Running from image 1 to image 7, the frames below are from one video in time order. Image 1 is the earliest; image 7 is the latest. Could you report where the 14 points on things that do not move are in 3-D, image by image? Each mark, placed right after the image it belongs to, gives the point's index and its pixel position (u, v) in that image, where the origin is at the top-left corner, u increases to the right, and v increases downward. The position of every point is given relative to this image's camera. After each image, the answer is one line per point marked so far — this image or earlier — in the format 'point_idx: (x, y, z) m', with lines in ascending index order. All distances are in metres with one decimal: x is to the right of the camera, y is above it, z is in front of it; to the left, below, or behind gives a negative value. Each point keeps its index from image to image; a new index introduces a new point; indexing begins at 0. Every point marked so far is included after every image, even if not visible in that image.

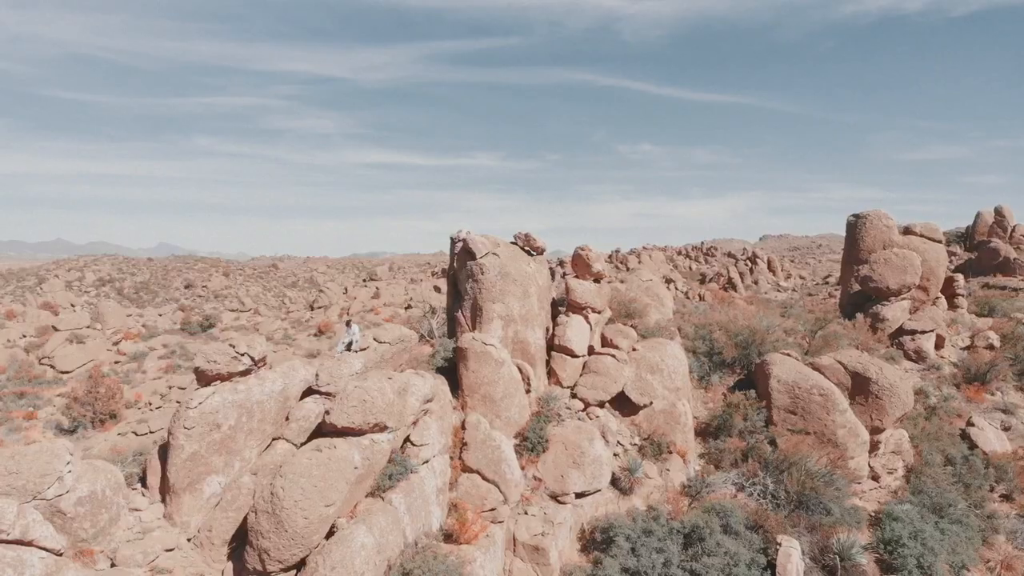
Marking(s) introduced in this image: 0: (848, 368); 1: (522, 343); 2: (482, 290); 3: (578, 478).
0: (+4.7, -1.1, +13.4) m
1: (+0.1, -0.7, +11.7) m
2: (-0.4, 0.0, +11.9) m
3: (+0.7, -2.0, +10.1) m
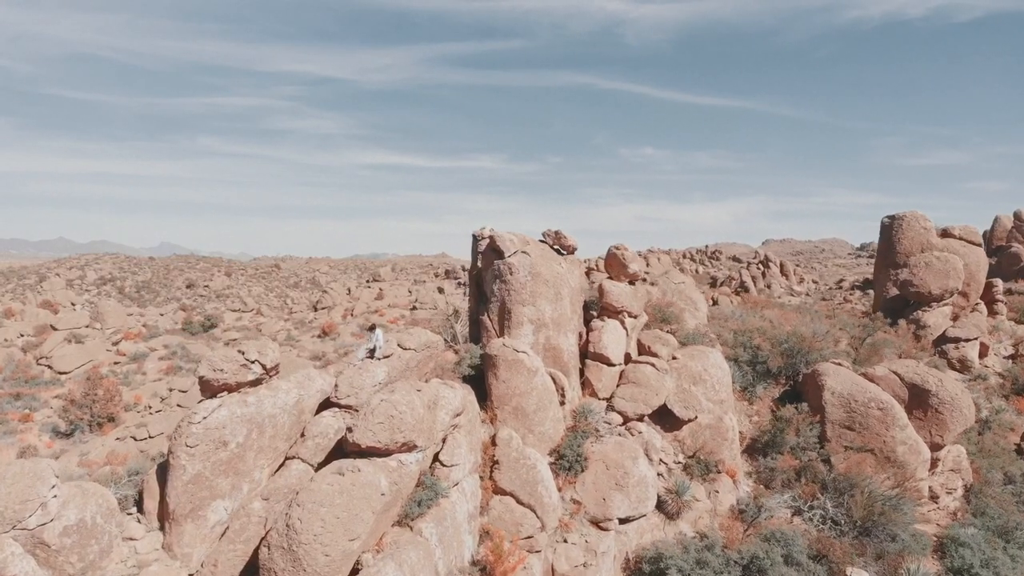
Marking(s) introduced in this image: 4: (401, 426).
0: (+5.1, -1.2, +12.4) m
1: (+0.5, -0.7, +10.8) m
2: (0.0, 0.0, +10.9) m
3: (+1.1, -2.0, +9.1) m
4: (-0.8, -1.0, +7.0) m
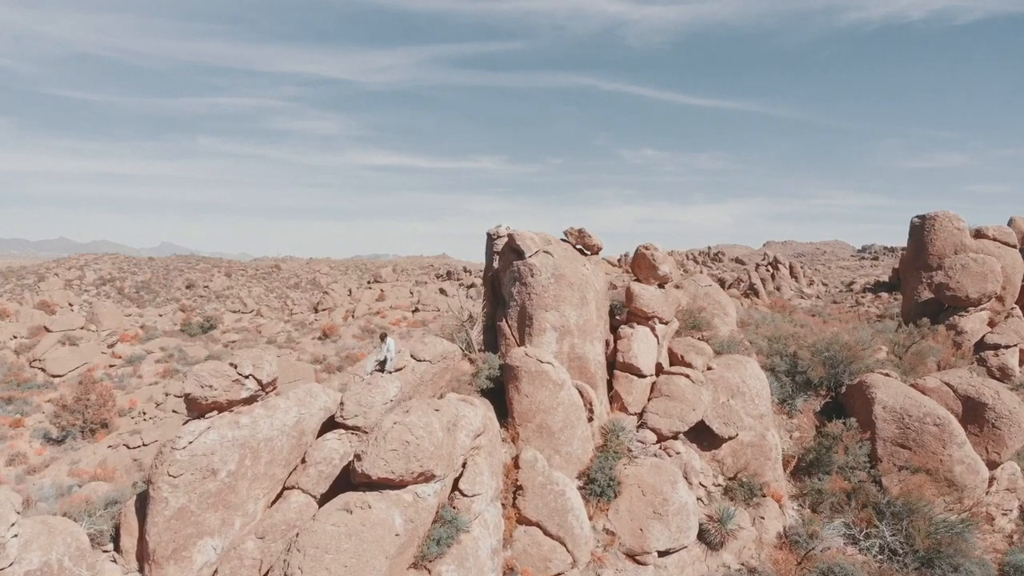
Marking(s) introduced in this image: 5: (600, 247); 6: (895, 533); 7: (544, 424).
0: (+5.3, -1.2, +11.4) m
1: (+0.7, -0.7, +9.8) m
2: (+0.2, -0.1, +10.0) m
3: (+1.3, -2.1, +8.1) m
4: (-0.6, -1.1, +6.1) m
5: (+1.0, +0.5, +11.2) m
6: (+3.7, -2.4, +9.3) m
7: (+0.3, -1.2, +8.7) m
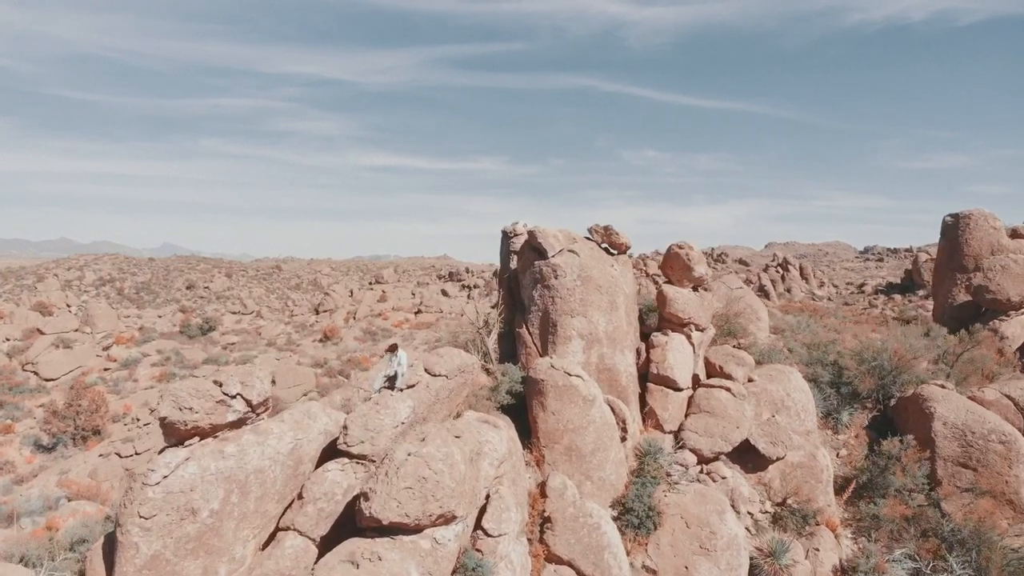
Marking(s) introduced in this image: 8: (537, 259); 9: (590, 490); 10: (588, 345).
0: (+5.5, -1.3, +10.4) m
1: (+0.9, -0.8, +8.8) m
2: (+0.4, -0.1, +8.9) m
3: (+1.5, -2.1, +7.1) m
4: (-0.4, -1.1, +5.1) m
5: (+1.3, +0.5, +10.2) m
6: (+3.9, -2.4, +8.2) m
7: (+0.5, -1.3, +7.7) m
8: (+0.2, +0.3, +9.4) m
9: (+0.6, -1.6, +7.6) m
10: (+0.7, -0.5, +8.8) m
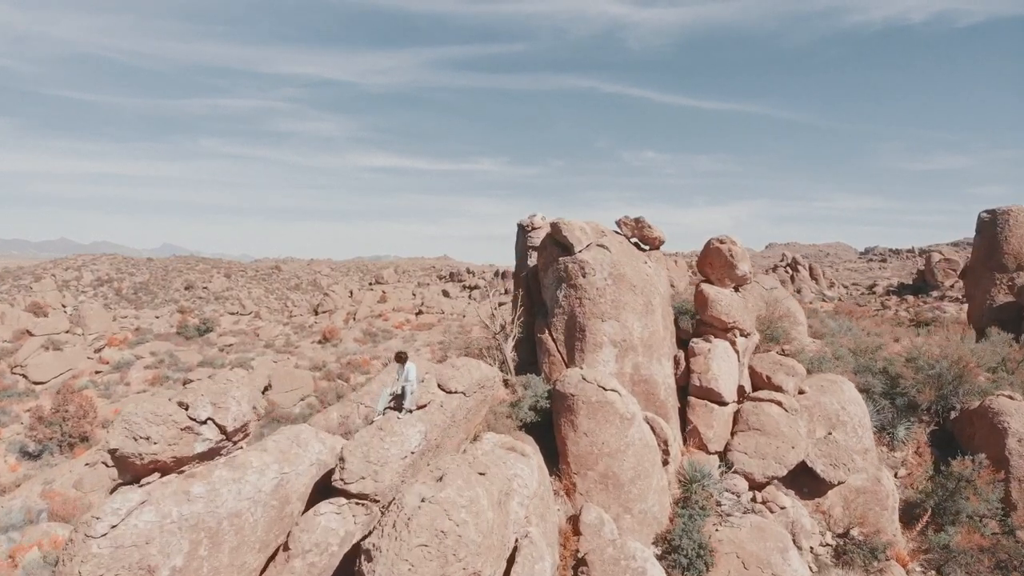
0: (+5.7, -1.3, +9.3) m
1: (+1.1, -0.8, +7.6) m
2: (+0.6, -0.1, +7.8) m
3: (+1.7, -2.1, +6.0) m
4: (-0.2, -1.1, +3.9) m
5: (+1.4, +0.5, +9.1) m
6: (+4.1, -2.4, +7.1) m
7: (+0.7, -1.3, +6.6) m
8: (+0.4, +0.3, +8.3) m
9: (+0.8, -1.6, +6.5) m
10: (+0.9, -0.5, +7.7) m
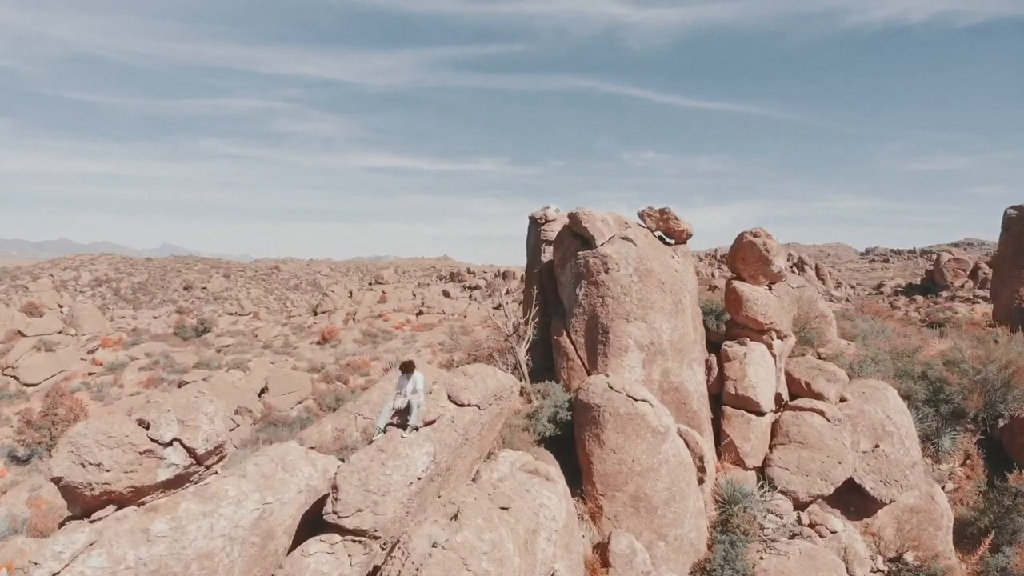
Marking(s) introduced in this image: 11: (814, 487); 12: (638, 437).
0: (+5.8, -1.3, +8.5) m
1: (+1.2, -0.8, +6.9) m
2: (+0.7, -0.1, +7.0) m
3: (+1.8, -2.1, +5.2) m
4: (-0.1, -1.1, +3.2) m
5: (+1.5, +0.5, +8.3) m
6: (+4.2, -2.4, +6.3) m
7: (+0.8, -1.2, +5.8) m
8: (+0.5, +0.3, +7.5) m
9: (+0.9, -1.6, +5.7) m
10: (+1.0, -0.5, +6.9) m
11: (+2.1, -1.4, +6.7) m
12: (+0.8, -0.9, +5.8) m
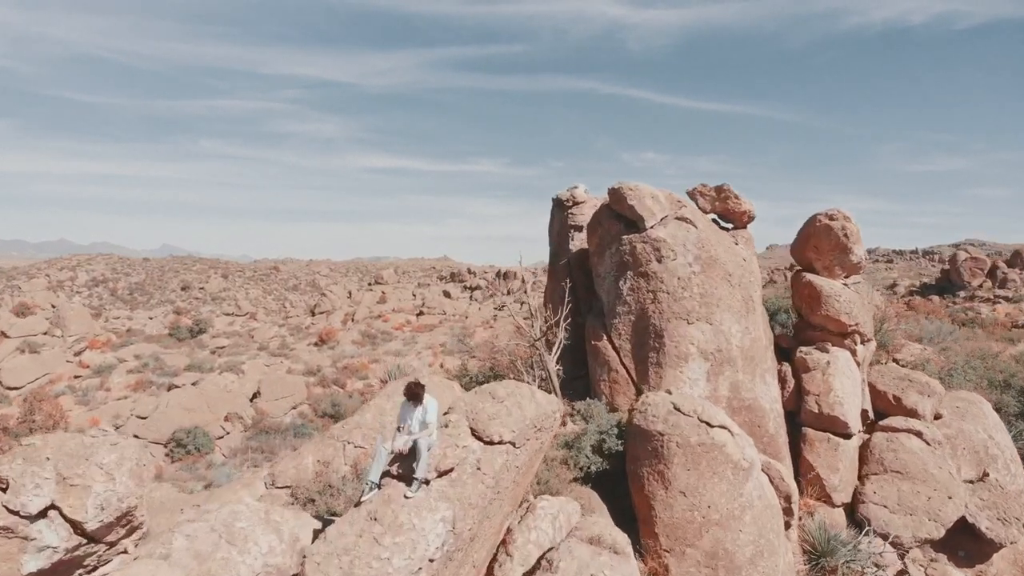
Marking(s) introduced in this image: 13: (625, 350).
0: (+6.0, -1.2, +7.1) m
1: (+1.4, -0.7, +5.5) m
2: (+0.9, 0.0, +5.7) m
3: (+1.9, -2.1, +3.8) m
4: (+0.1, -1.0, +1.8) m
5: (+1.7, +0.5, +6.9) m
6: (+4.4, -2.3, +4.9) m
7: (+1.0, -1.2, +4.4) m
8: (+0.7, +0.3, +6.1) m
9: (+1.1, -1.6, +4.3) m
10: (+1.2, -0.5, +5.5) m
11: (+2.3, -1.4, +5.3) m
12: (+0.9, -0.9, +4.4) m
13: (+0.7, -0.4, +5.9) m
